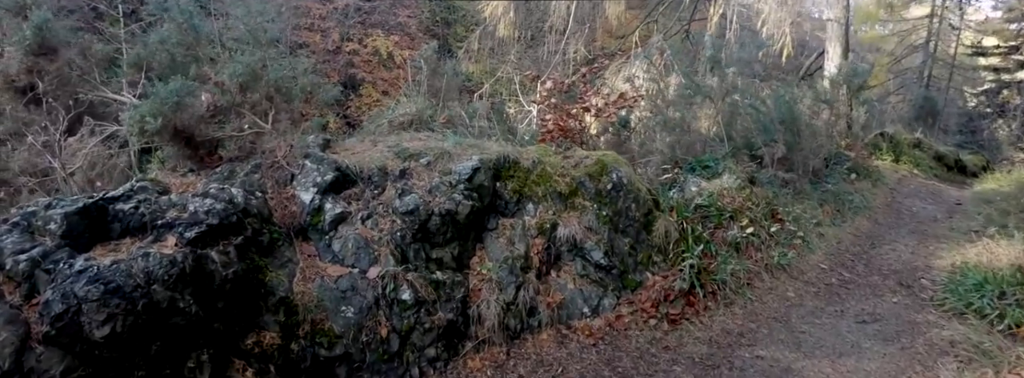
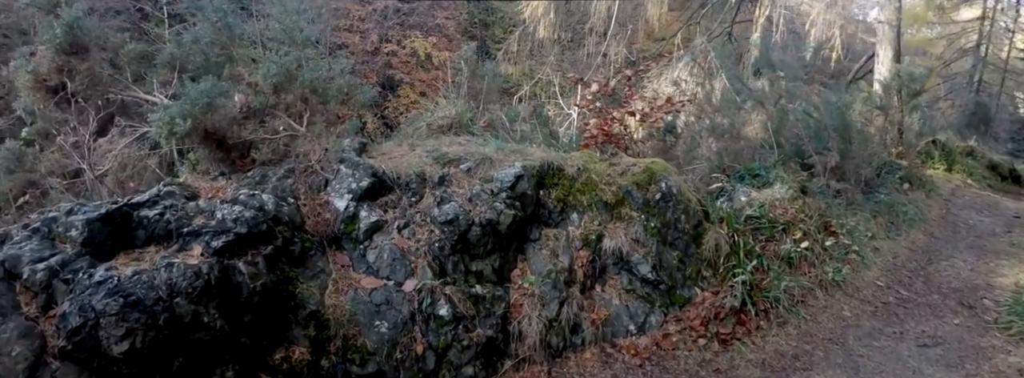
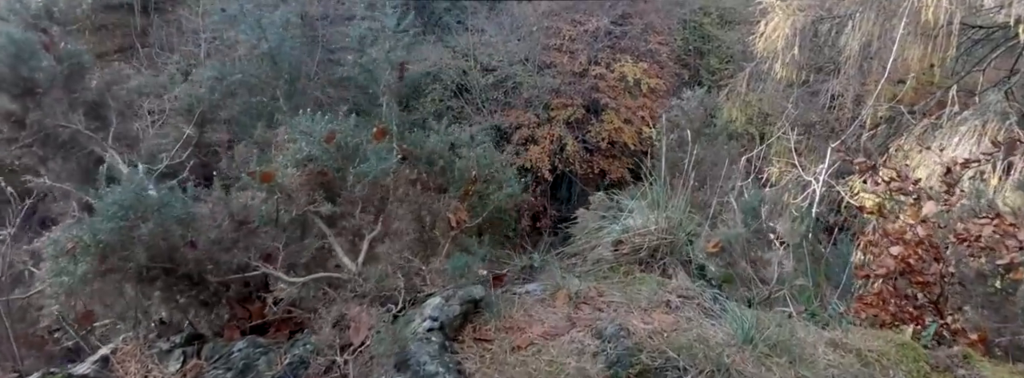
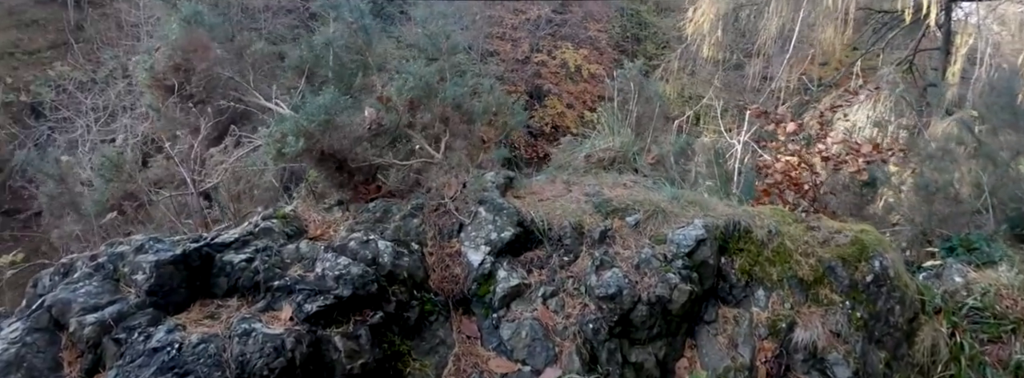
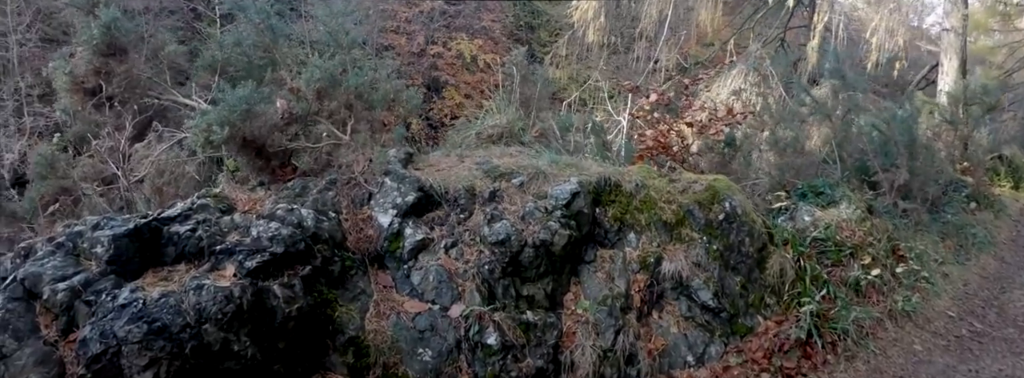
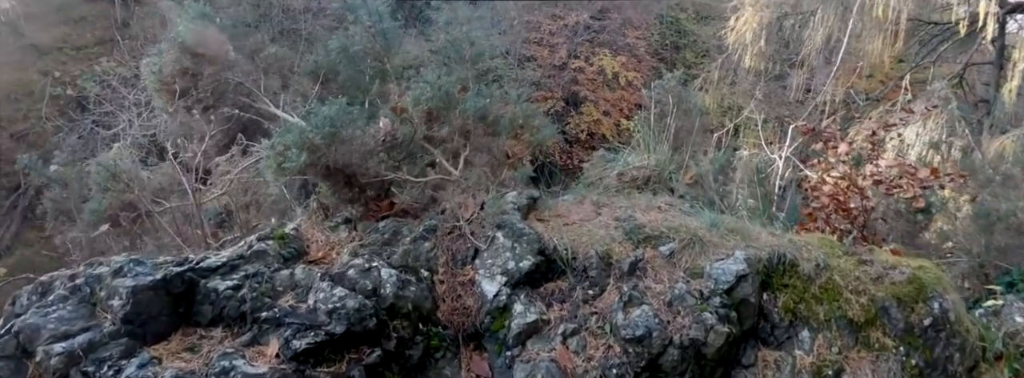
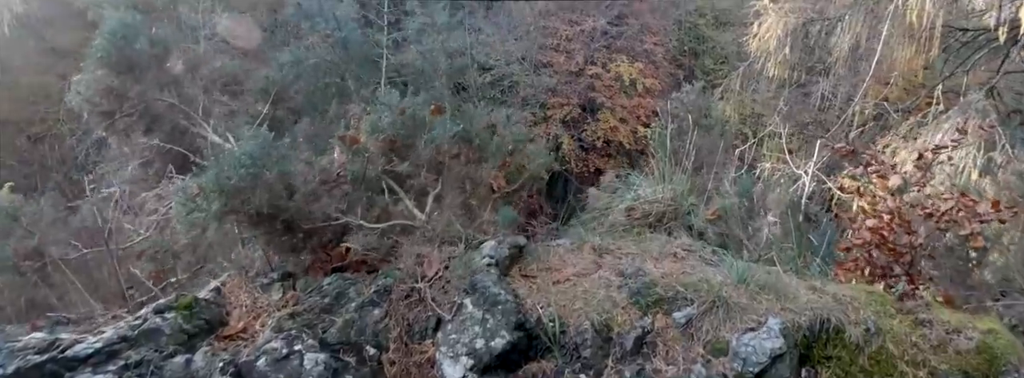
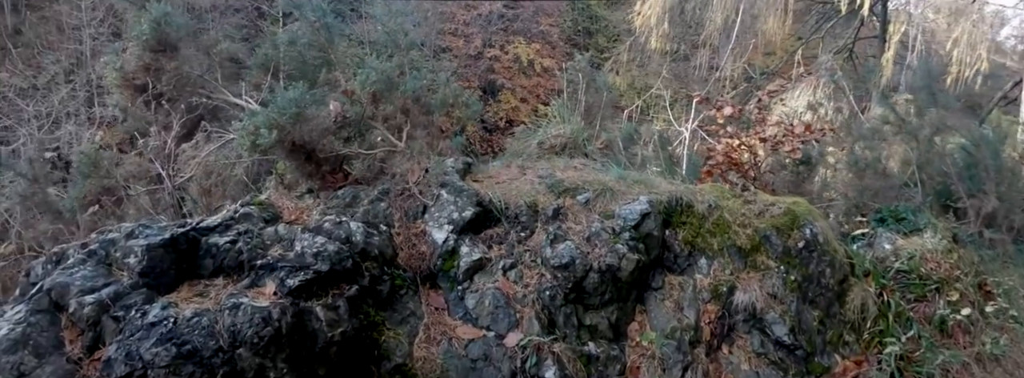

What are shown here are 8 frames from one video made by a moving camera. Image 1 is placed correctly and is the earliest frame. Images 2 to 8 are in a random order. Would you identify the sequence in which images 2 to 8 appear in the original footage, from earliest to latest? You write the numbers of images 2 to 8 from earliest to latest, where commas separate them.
2, 5, 8, 4, 6, 7, 3
